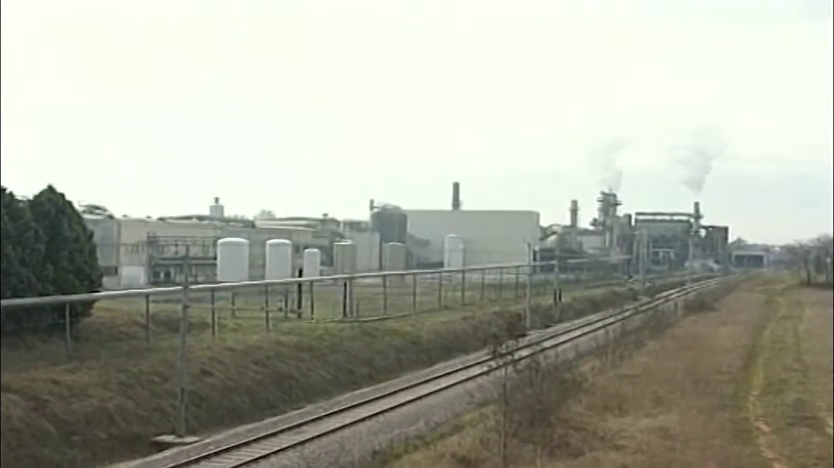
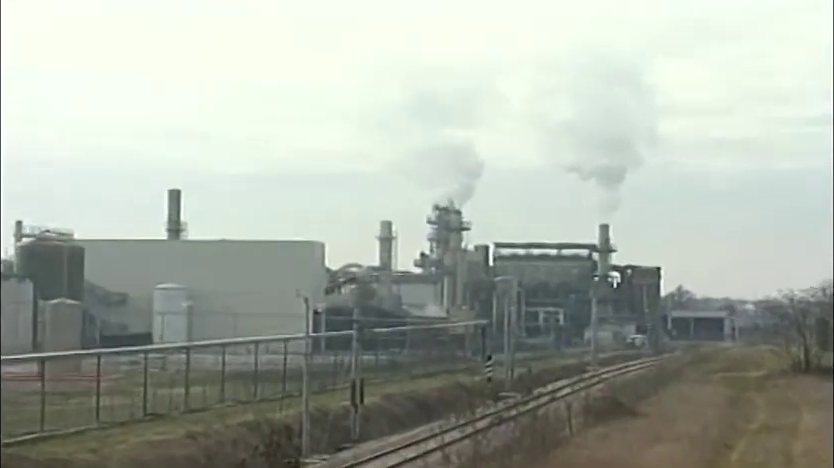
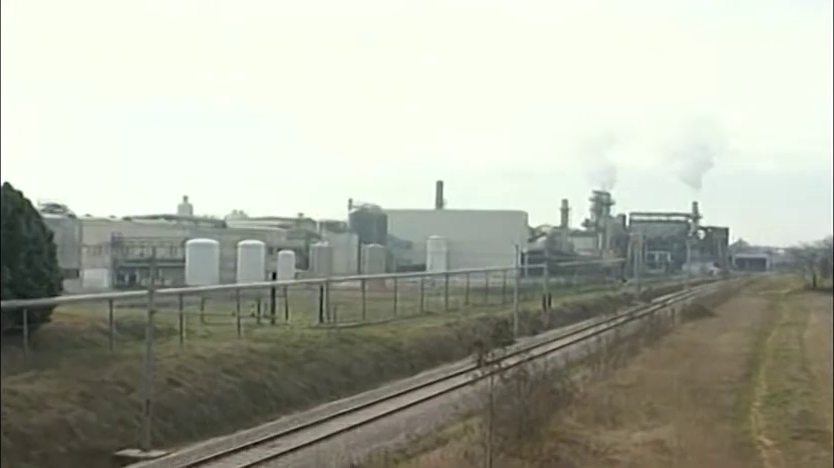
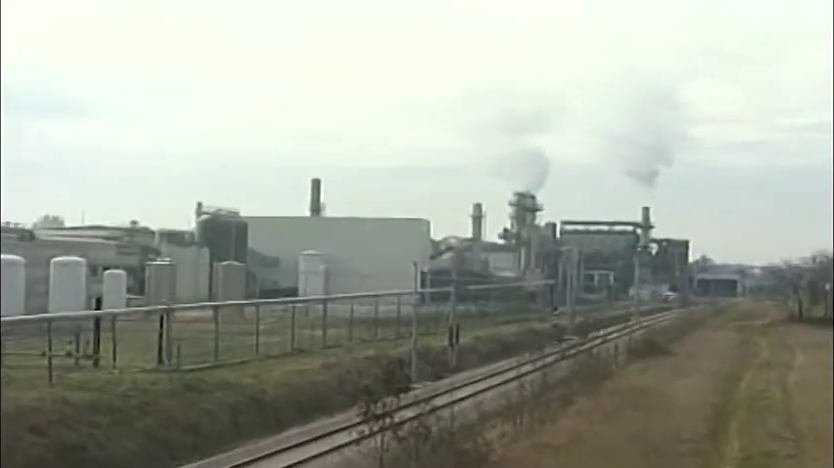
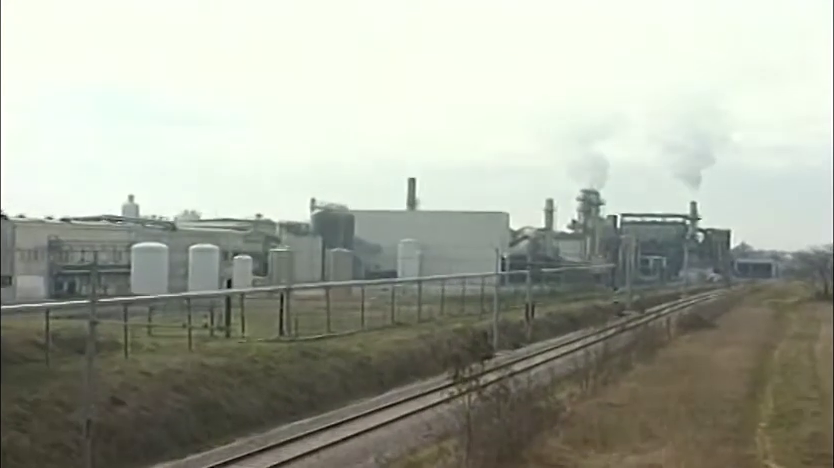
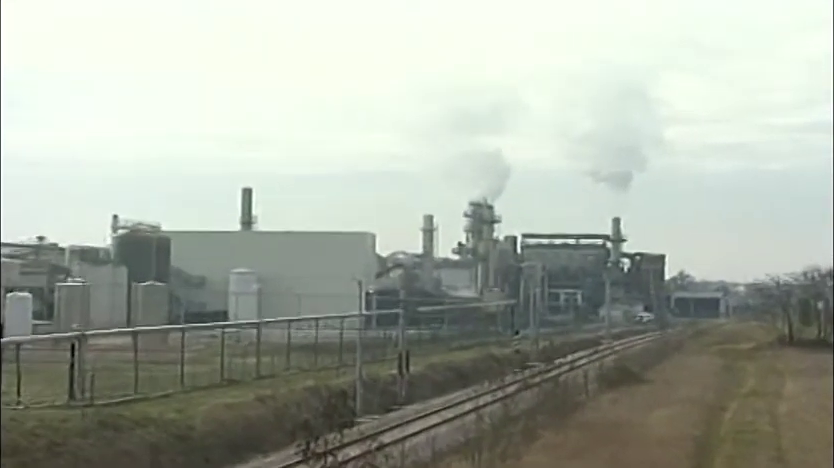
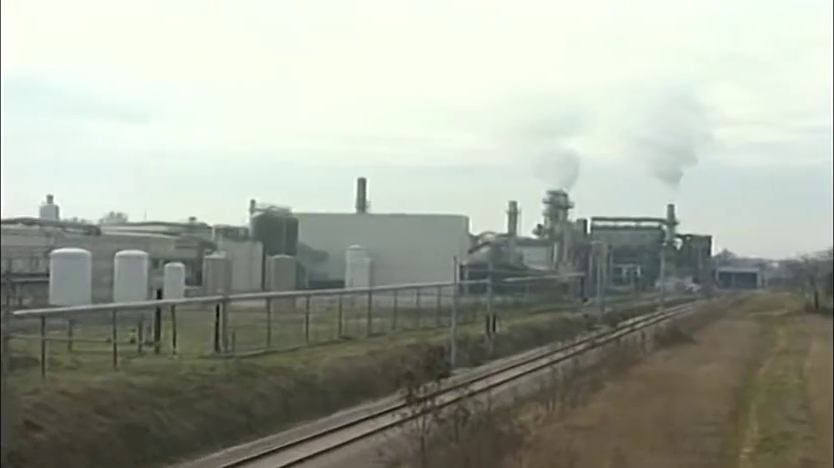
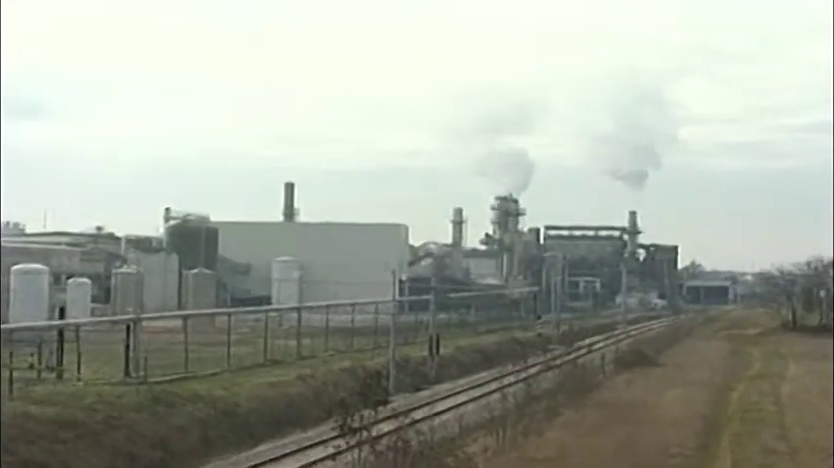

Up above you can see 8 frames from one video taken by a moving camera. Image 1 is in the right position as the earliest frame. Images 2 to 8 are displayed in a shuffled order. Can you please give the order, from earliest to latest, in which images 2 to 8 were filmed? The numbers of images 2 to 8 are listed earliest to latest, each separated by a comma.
3, 5, 7, 4, 8, 6, 2
